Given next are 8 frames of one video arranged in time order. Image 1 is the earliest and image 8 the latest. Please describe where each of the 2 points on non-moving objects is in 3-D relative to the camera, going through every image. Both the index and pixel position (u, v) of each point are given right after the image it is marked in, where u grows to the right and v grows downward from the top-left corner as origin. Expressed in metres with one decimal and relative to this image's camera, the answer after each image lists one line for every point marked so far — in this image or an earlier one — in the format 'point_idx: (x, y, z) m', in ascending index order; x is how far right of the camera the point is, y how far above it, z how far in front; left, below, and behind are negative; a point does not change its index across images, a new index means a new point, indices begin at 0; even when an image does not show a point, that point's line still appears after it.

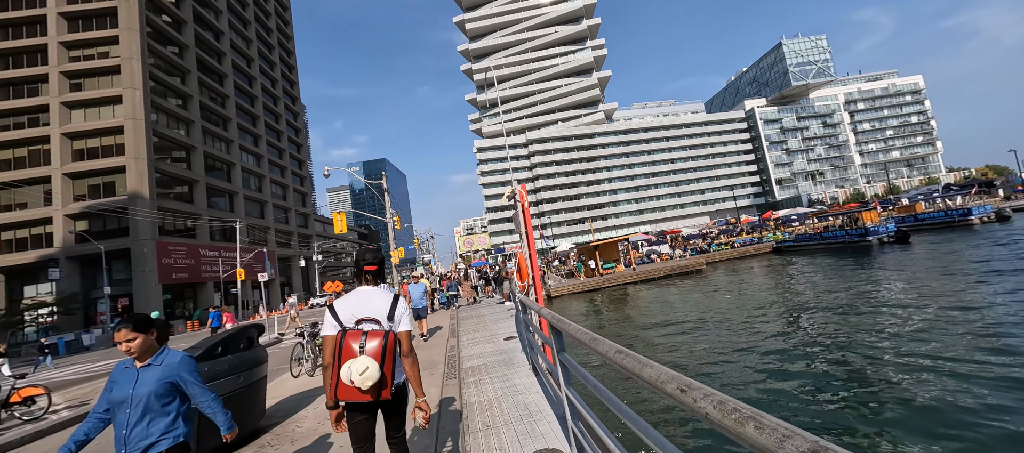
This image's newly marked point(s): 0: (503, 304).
0: (-0.3, -3.1, +15.0) m
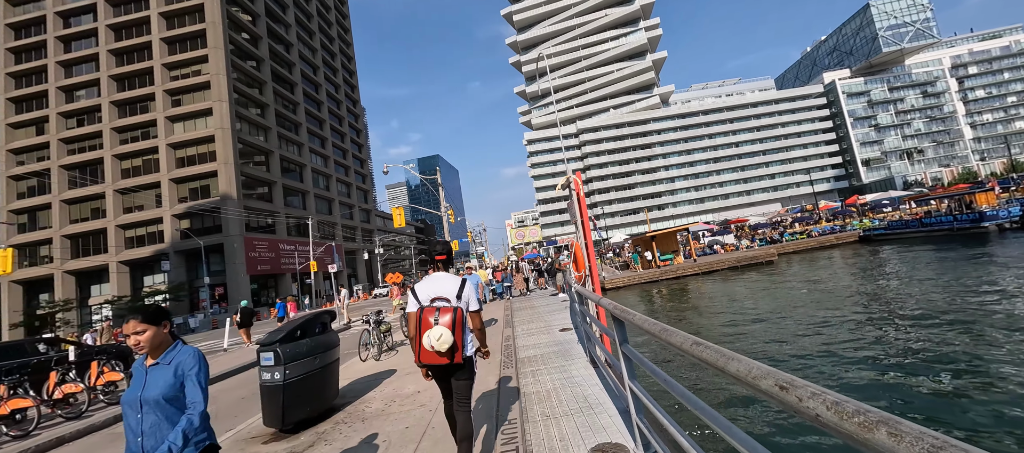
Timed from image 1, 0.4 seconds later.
0: (+1.8, -2.7, +14.9) m
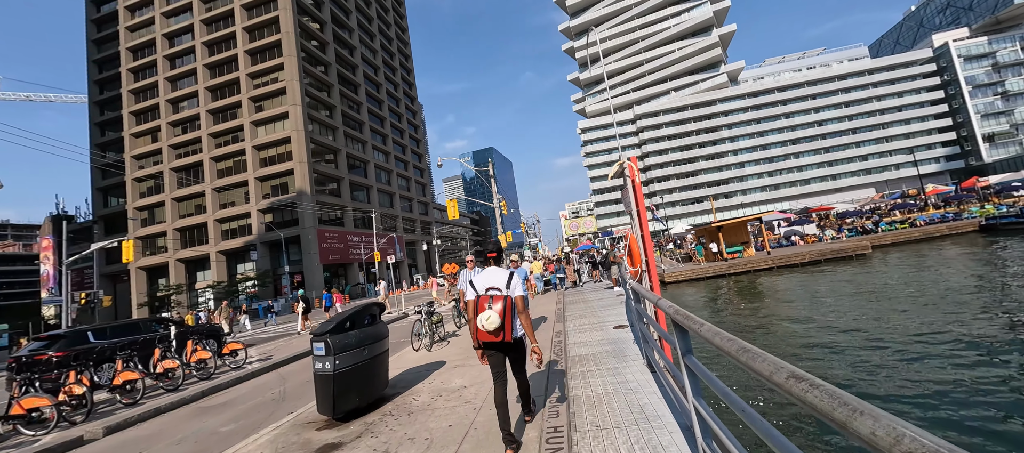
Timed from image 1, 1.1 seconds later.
0: (+3.8, -2.4, +14.3) m
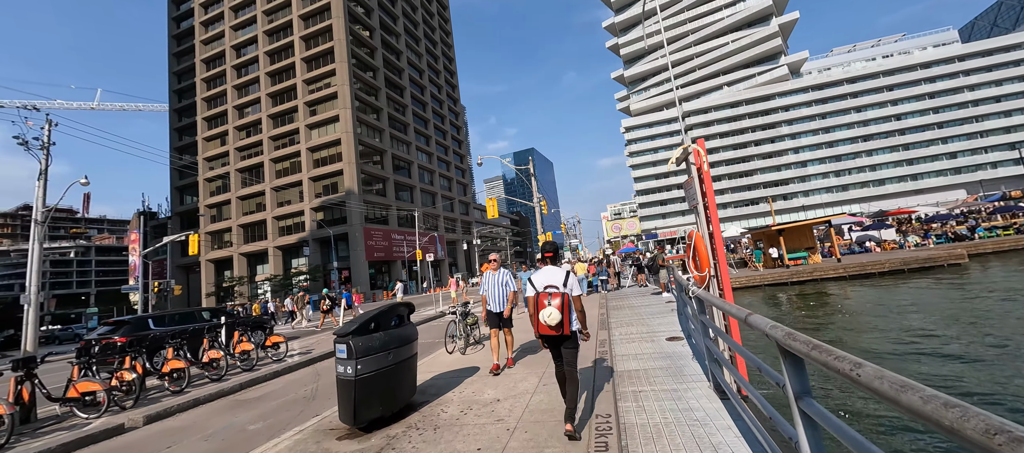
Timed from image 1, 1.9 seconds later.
0: (+5.3, -2.4, +13.3) m
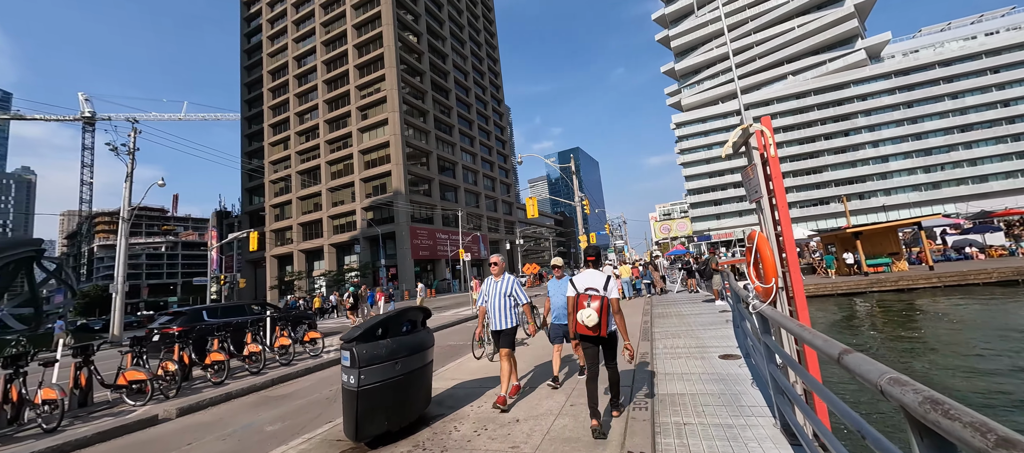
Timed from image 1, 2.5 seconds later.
0: (+6.5, -2.4, +12.0) m
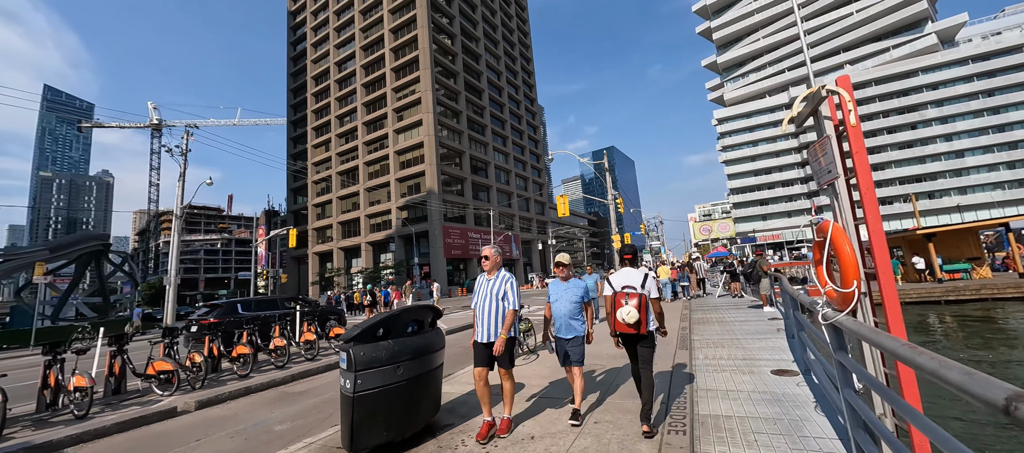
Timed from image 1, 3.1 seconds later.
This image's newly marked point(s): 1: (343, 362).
0: (+7.3, -2.4, +11.0) m
1: (-1.5, -1.2, +3.4) m
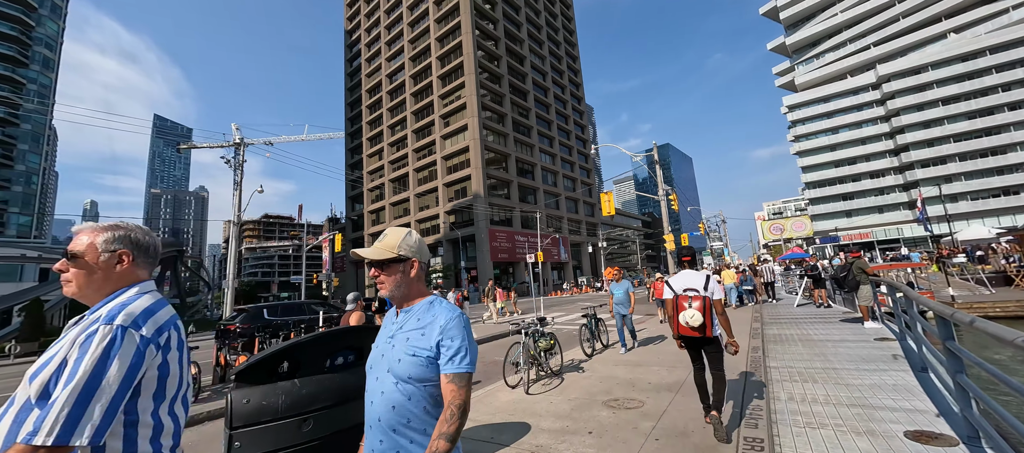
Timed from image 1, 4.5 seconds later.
0: (+8.0, -2.2, +8.6) m
1: (-1.8, -1.1, +2.4) m
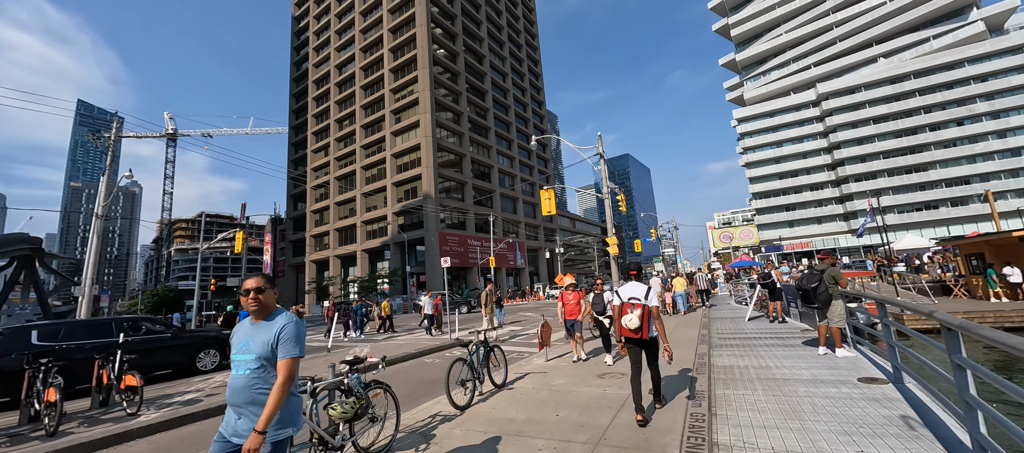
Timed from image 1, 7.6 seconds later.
0: (+5.6, -2.2, +6.7) m
1: (-3.5, -0.8, -0.5) m
